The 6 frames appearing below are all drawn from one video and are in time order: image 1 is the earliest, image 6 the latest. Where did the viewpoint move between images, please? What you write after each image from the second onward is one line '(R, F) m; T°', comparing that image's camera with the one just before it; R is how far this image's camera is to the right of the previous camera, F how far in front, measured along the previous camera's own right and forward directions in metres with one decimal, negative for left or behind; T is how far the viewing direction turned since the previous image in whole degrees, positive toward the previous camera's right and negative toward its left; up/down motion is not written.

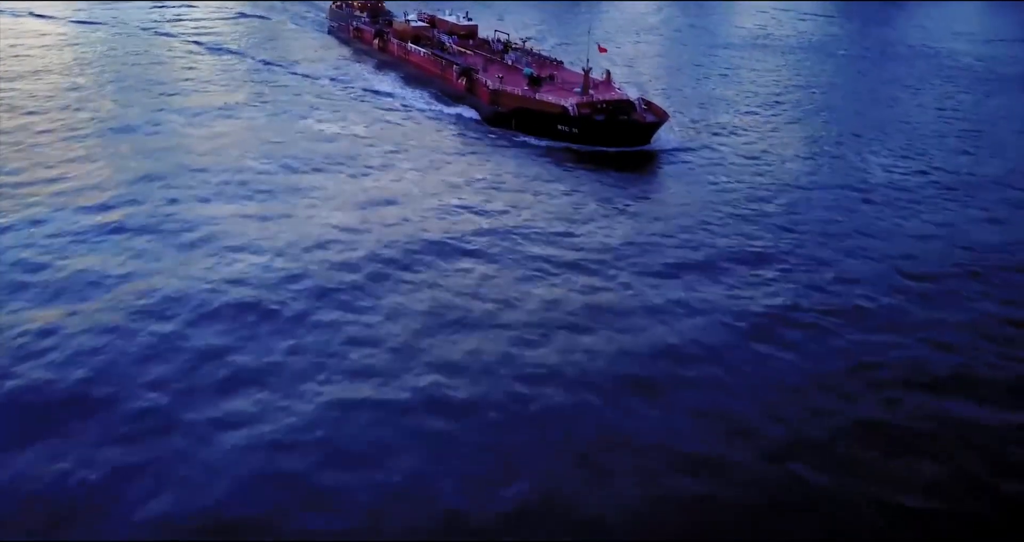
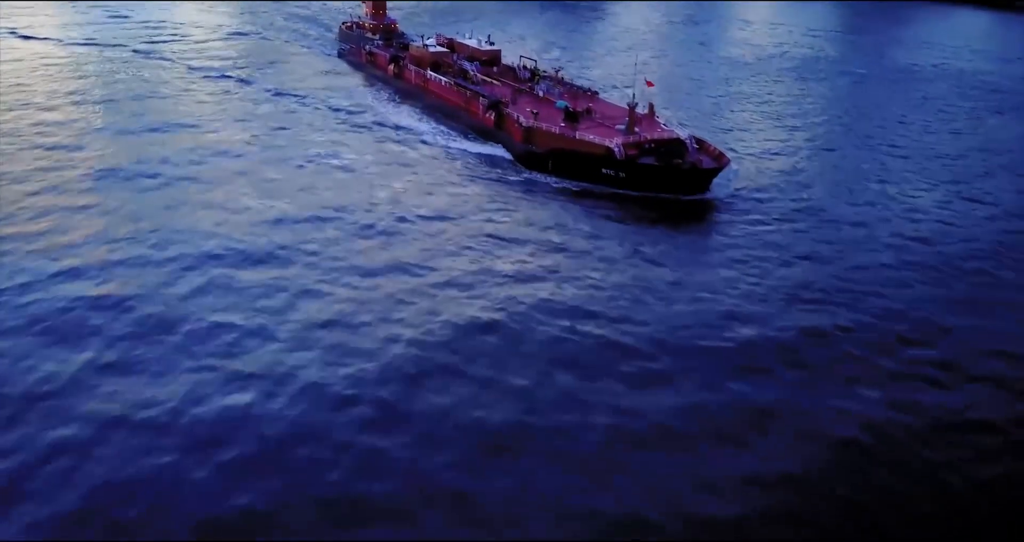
(-1.1, +3.5) m; 0°
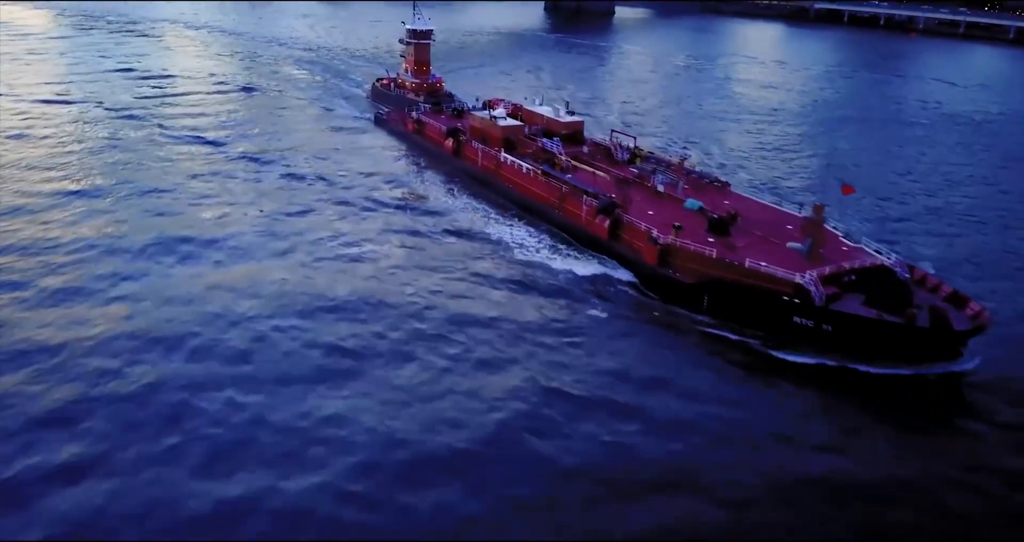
(-3.2, +8.2) m; 0°
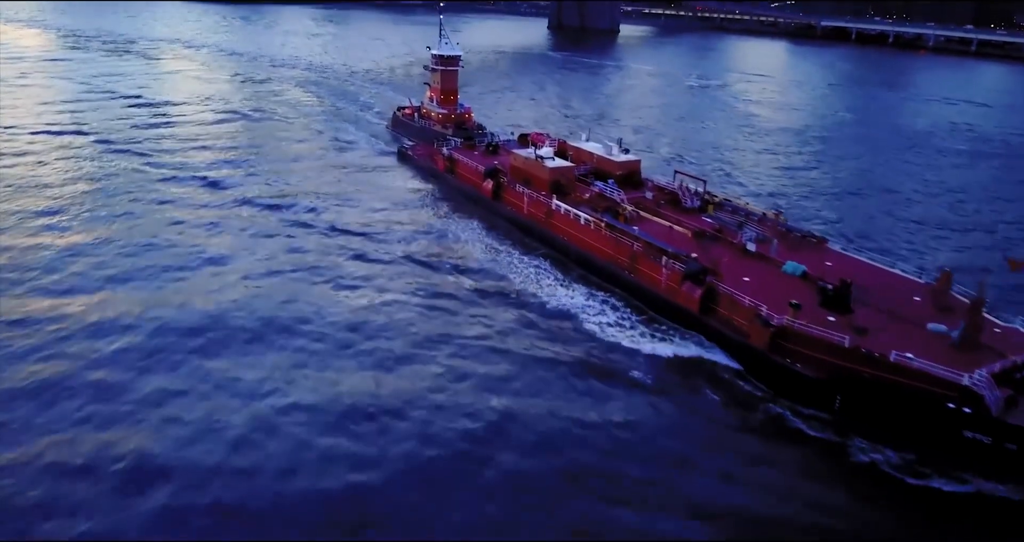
(-1.6, +3.8) m; 0°
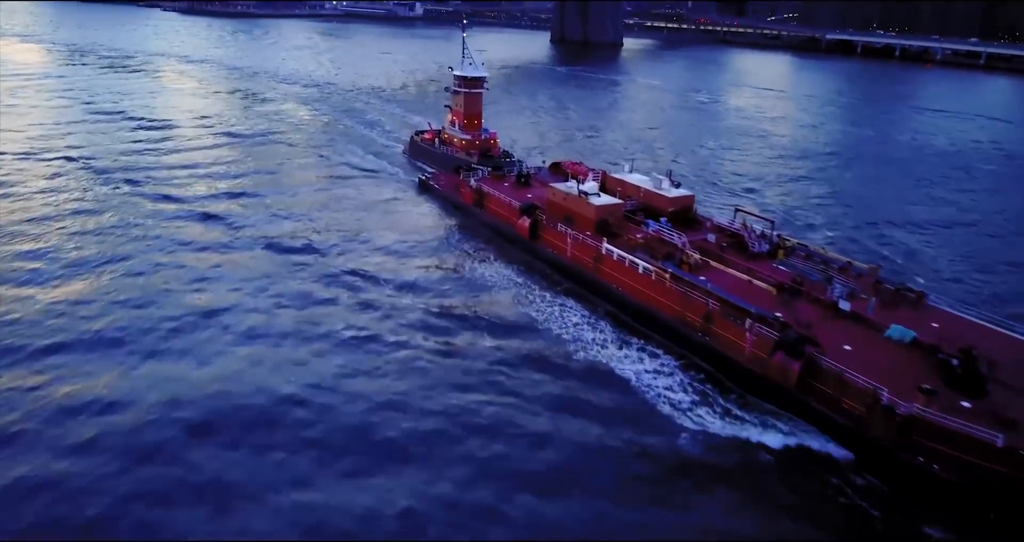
(-1.2, +3.0) m; 0°
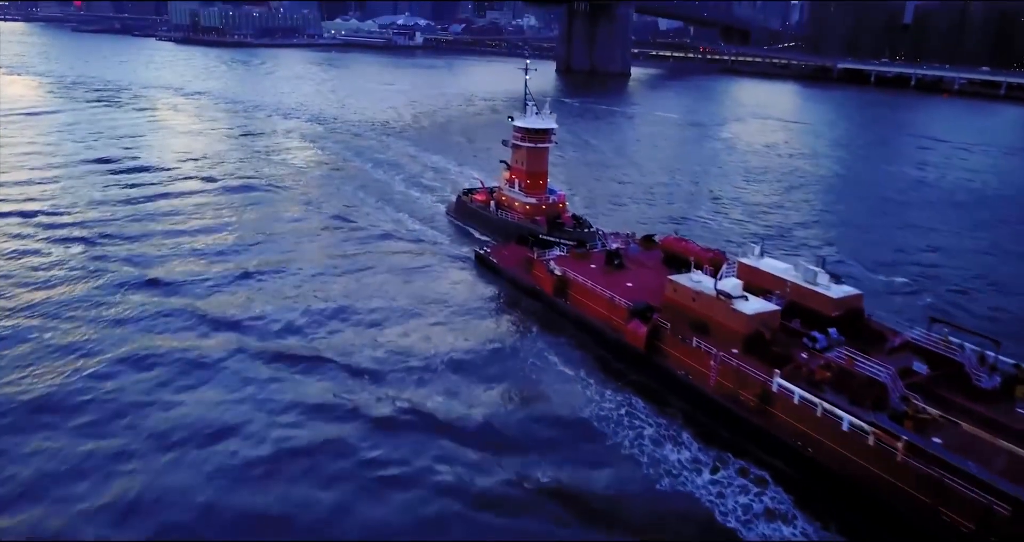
(-2.5, +6.5) m; 0°
